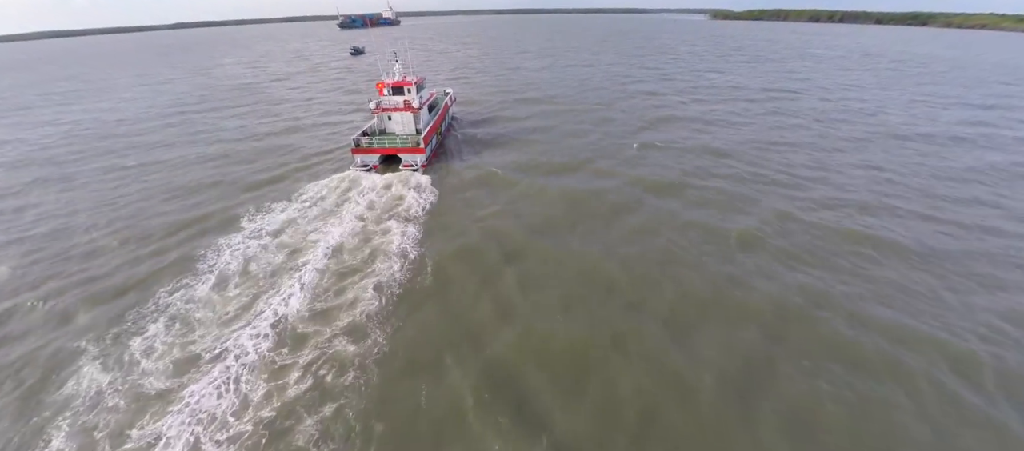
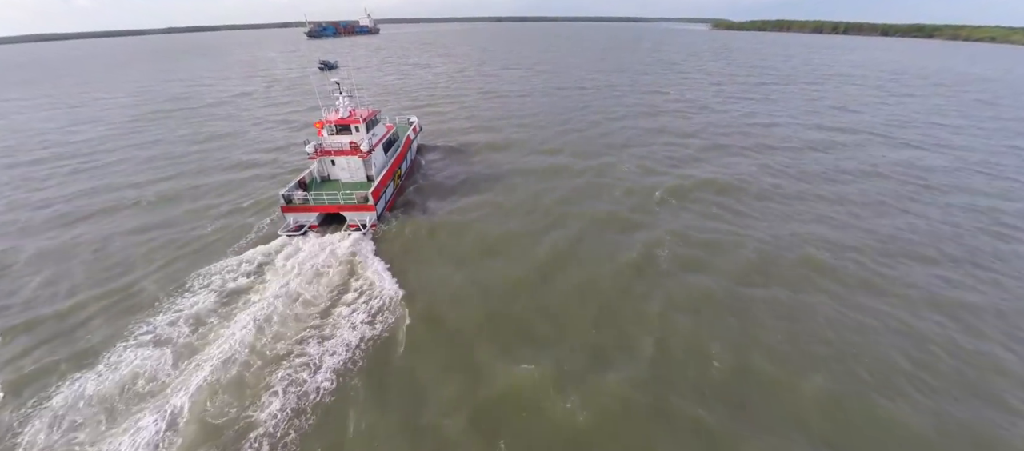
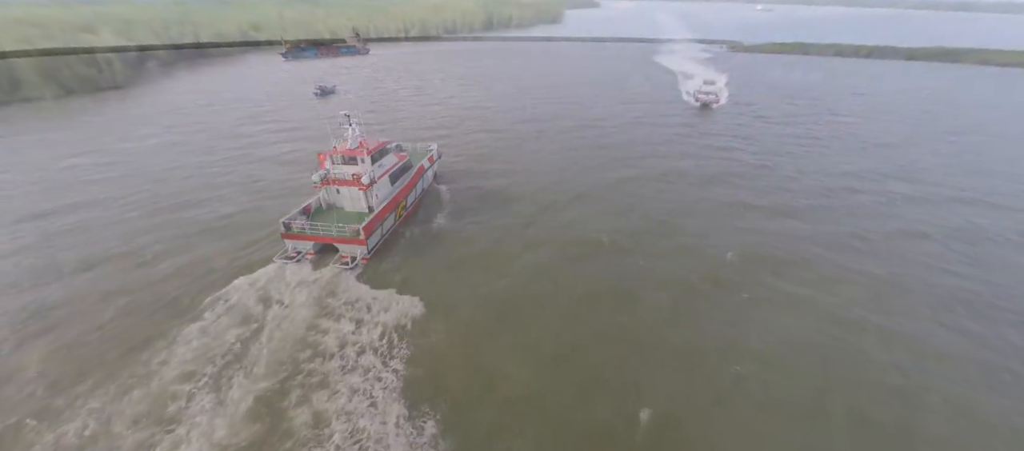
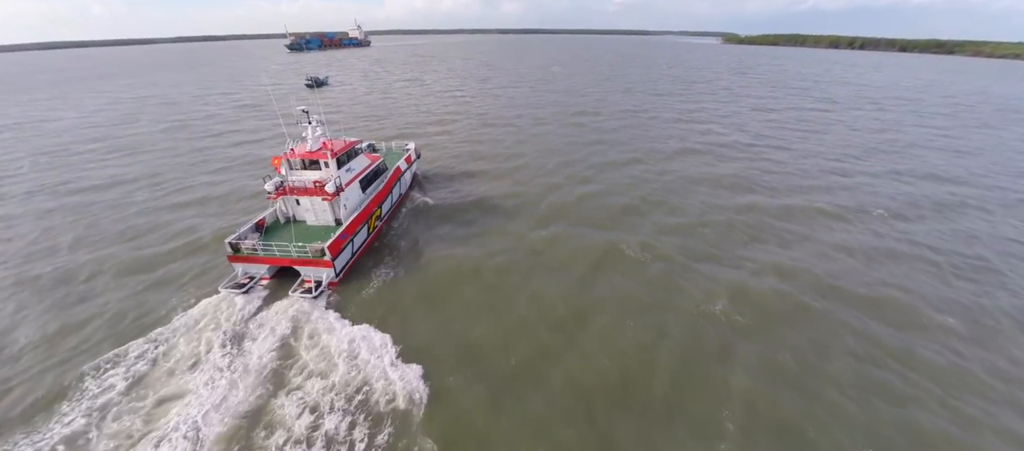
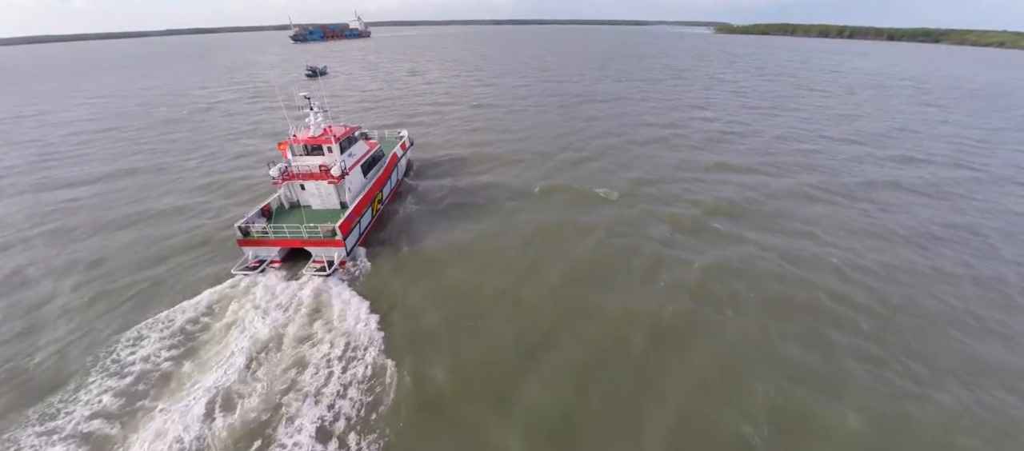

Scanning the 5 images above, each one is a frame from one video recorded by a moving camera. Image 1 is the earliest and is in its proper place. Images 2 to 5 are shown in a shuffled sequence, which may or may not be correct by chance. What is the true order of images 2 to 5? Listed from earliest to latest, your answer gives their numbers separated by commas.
2, 5, 4, 3
